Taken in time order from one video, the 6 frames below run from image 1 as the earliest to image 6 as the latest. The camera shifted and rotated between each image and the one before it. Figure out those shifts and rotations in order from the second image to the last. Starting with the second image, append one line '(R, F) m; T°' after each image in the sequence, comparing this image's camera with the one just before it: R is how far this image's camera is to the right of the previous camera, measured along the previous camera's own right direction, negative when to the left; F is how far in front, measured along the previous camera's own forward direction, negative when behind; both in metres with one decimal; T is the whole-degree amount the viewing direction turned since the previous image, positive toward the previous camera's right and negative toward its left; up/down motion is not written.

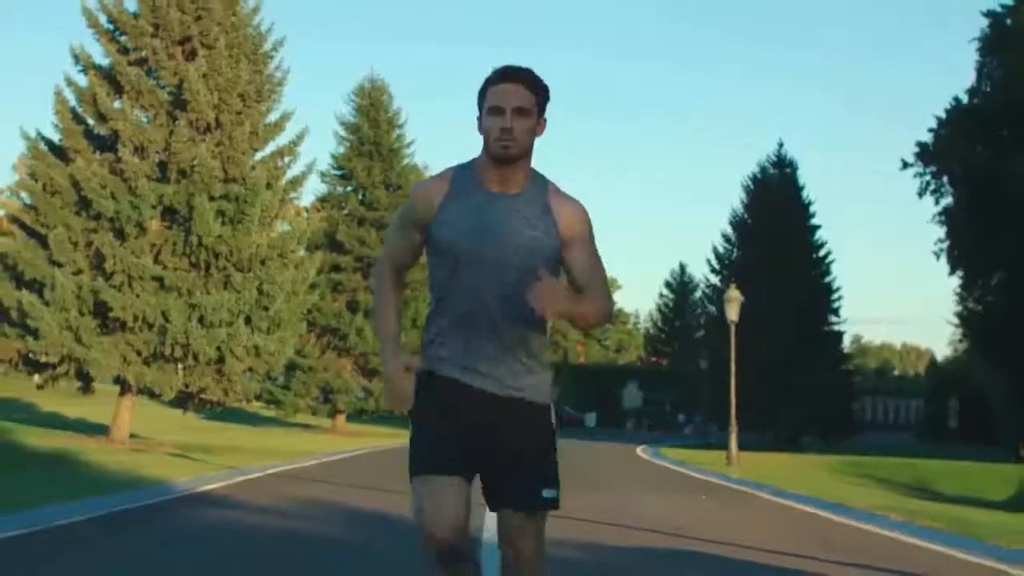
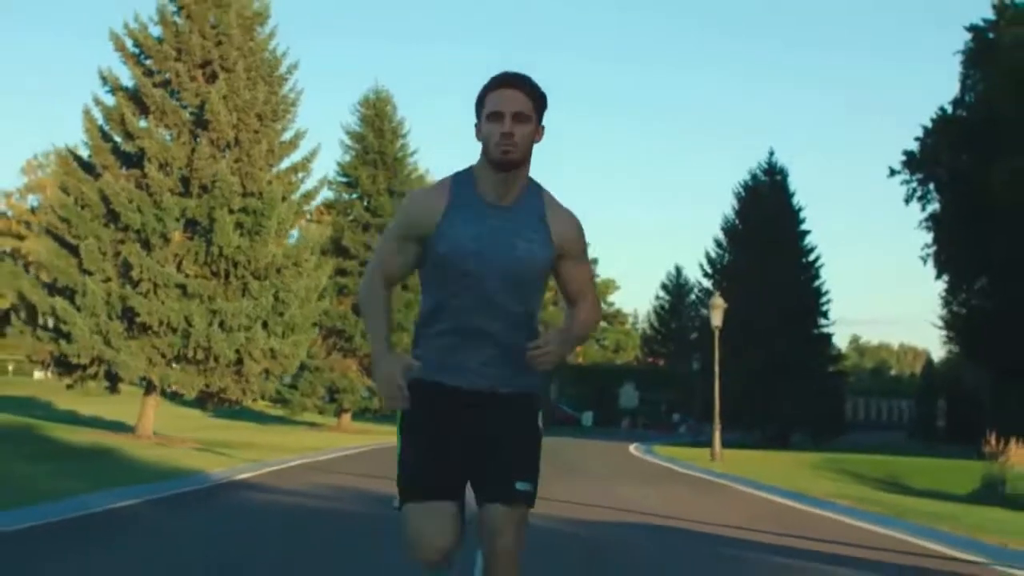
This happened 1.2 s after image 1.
(0.0, -1.7) m; 0°
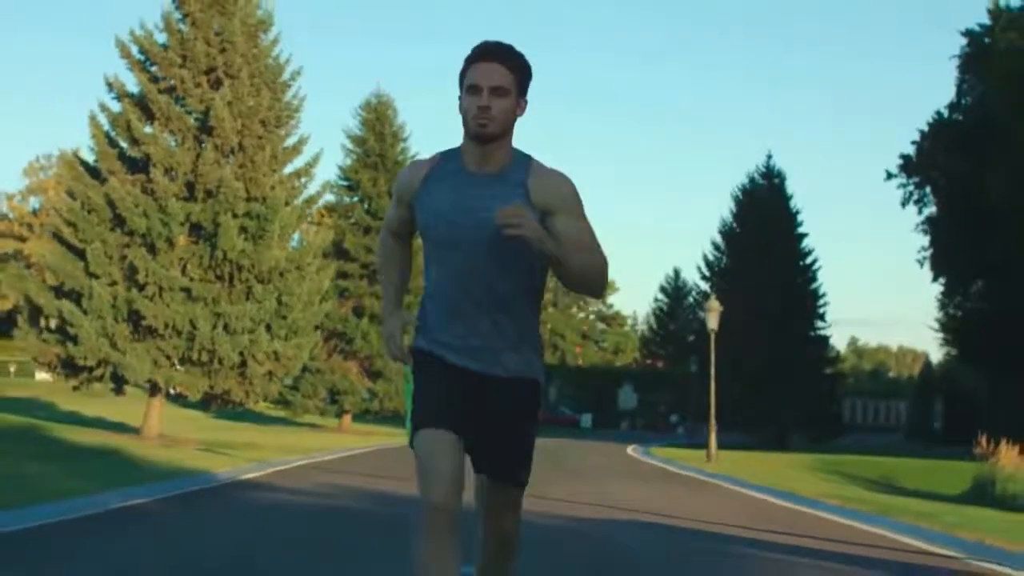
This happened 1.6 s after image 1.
(0.0, -0.4) m; 0°
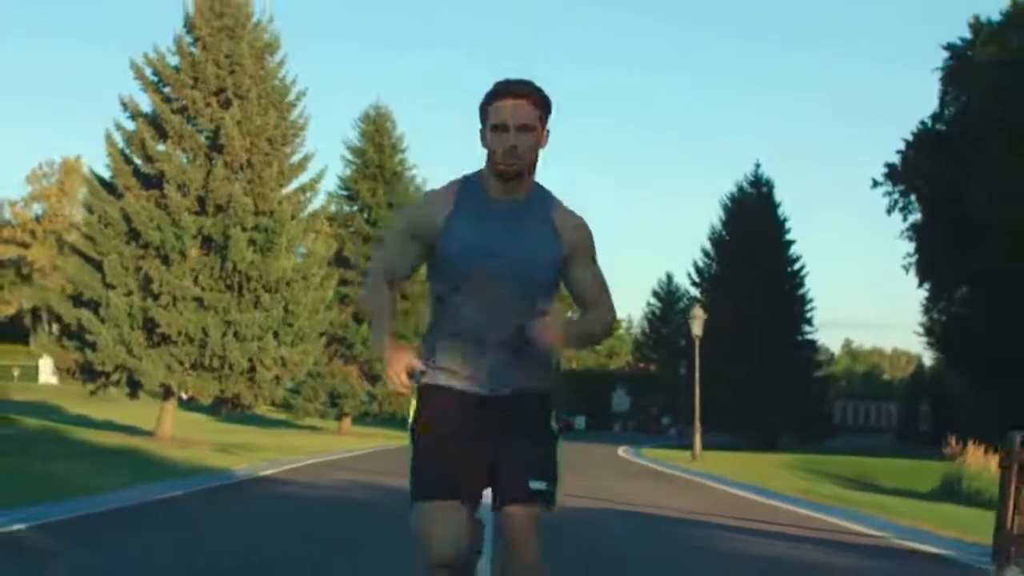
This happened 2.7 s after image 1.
(0.0, -1.4) m; 0°
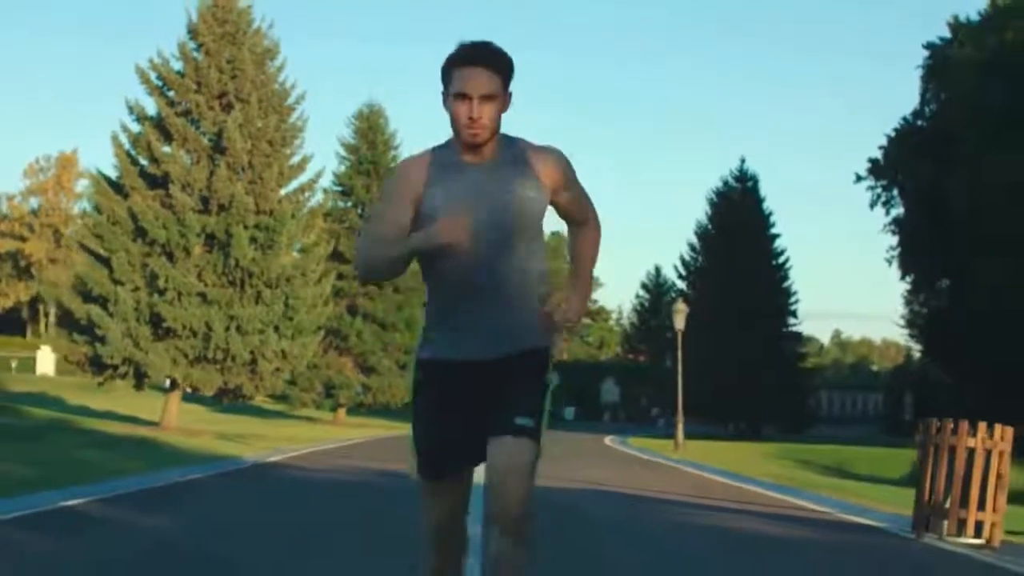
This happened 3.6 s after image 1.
(0.0, -1.2) m; 0°
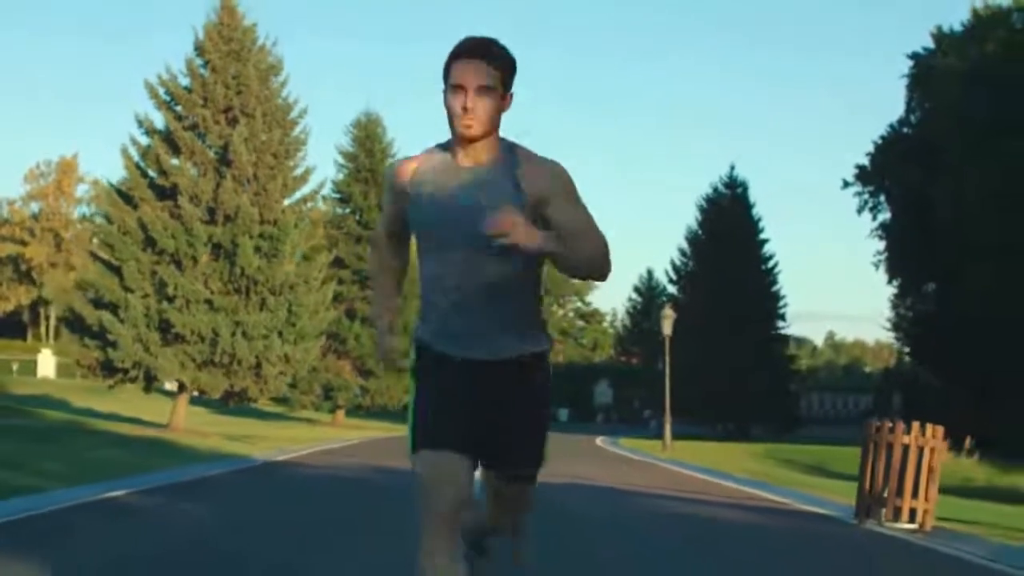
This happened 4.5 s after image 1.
(0.0, -1.2) m; 0°
